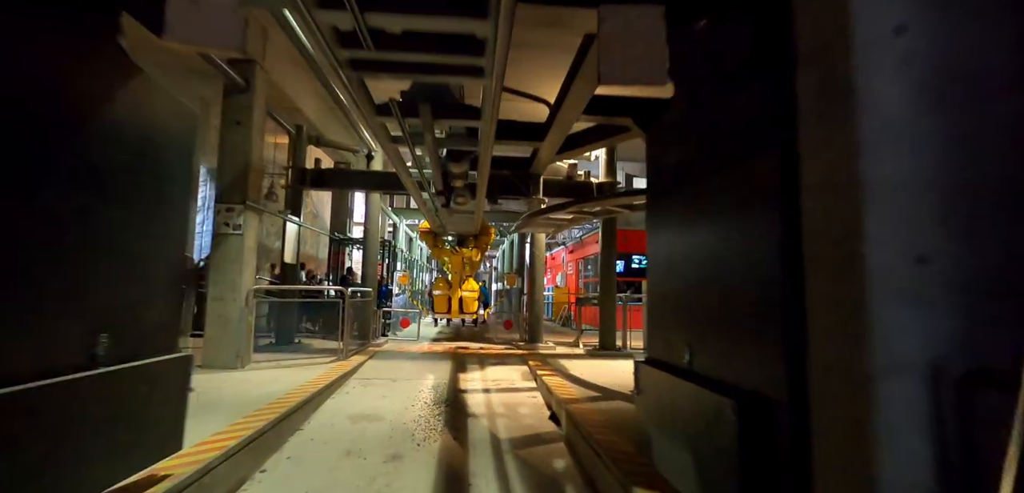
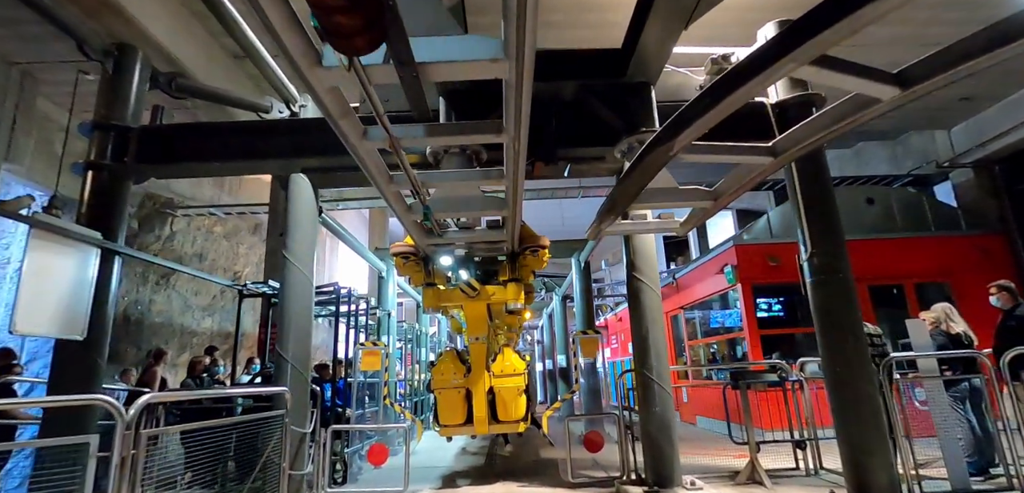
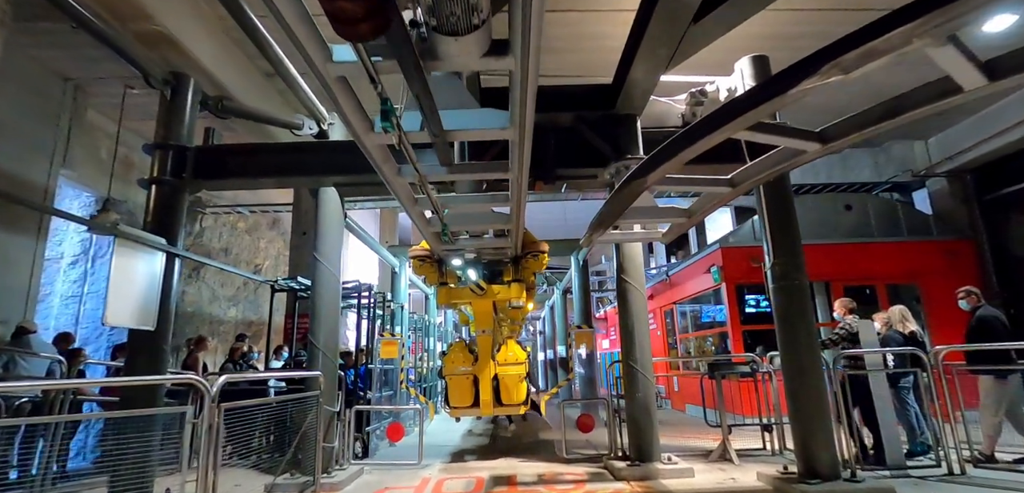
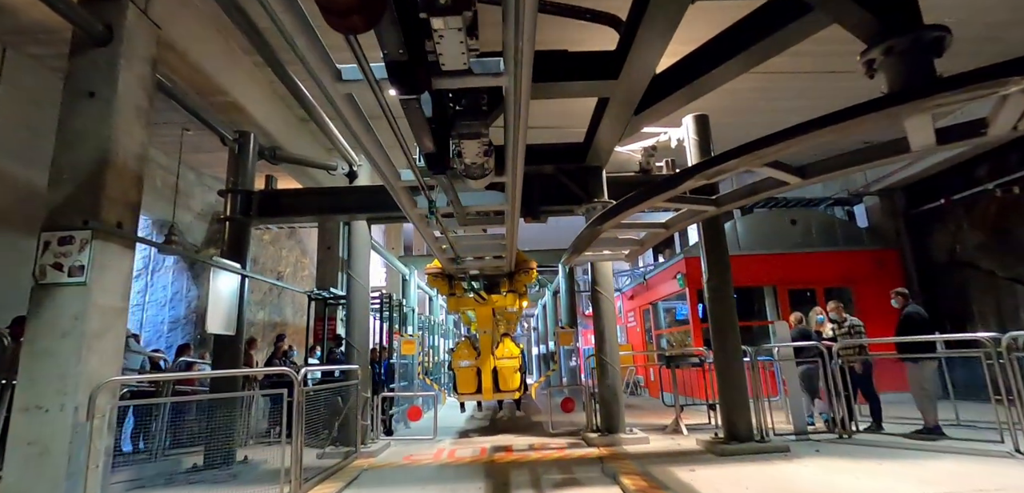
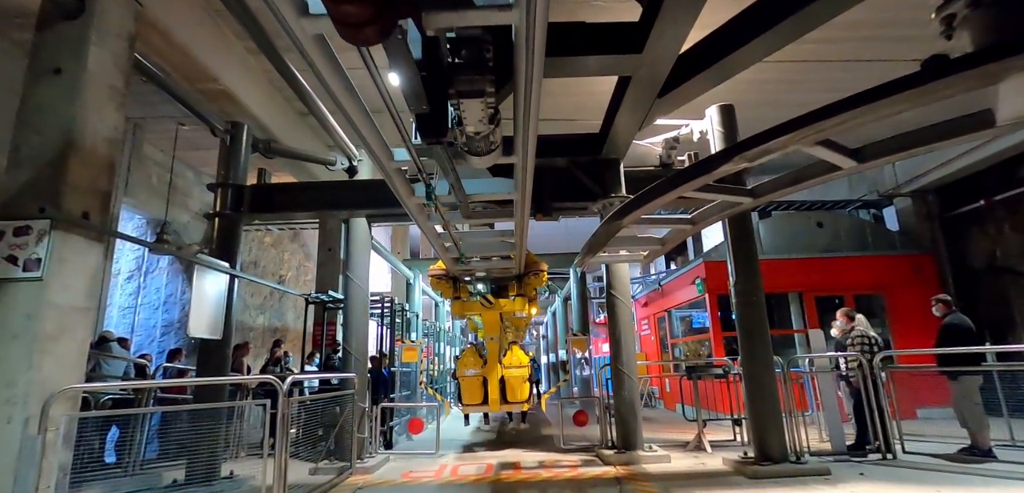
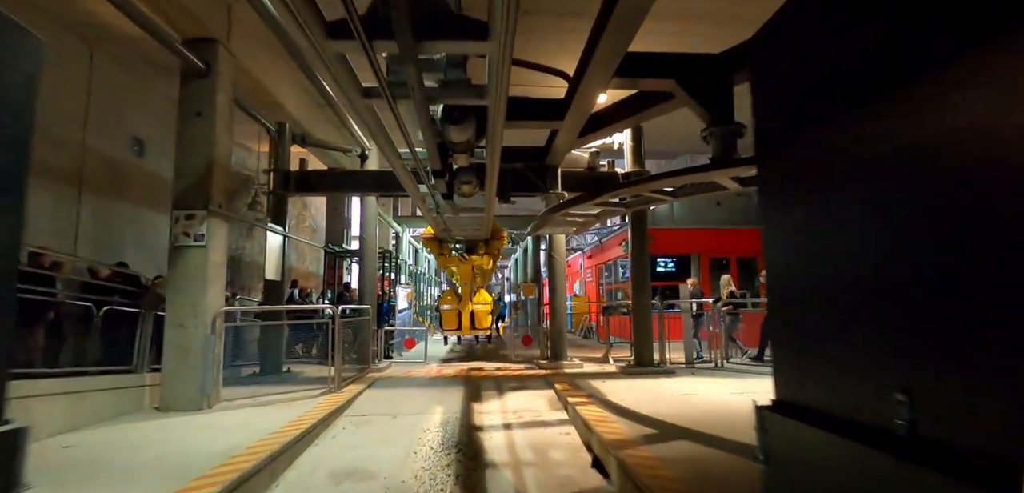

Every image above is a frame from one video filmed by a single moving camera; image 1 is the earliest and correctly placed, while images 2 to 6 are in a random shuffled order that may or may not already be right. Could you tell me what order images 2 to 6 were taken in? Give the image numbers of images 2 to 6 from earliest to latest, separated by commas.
6, 4, 5, 3, 2
